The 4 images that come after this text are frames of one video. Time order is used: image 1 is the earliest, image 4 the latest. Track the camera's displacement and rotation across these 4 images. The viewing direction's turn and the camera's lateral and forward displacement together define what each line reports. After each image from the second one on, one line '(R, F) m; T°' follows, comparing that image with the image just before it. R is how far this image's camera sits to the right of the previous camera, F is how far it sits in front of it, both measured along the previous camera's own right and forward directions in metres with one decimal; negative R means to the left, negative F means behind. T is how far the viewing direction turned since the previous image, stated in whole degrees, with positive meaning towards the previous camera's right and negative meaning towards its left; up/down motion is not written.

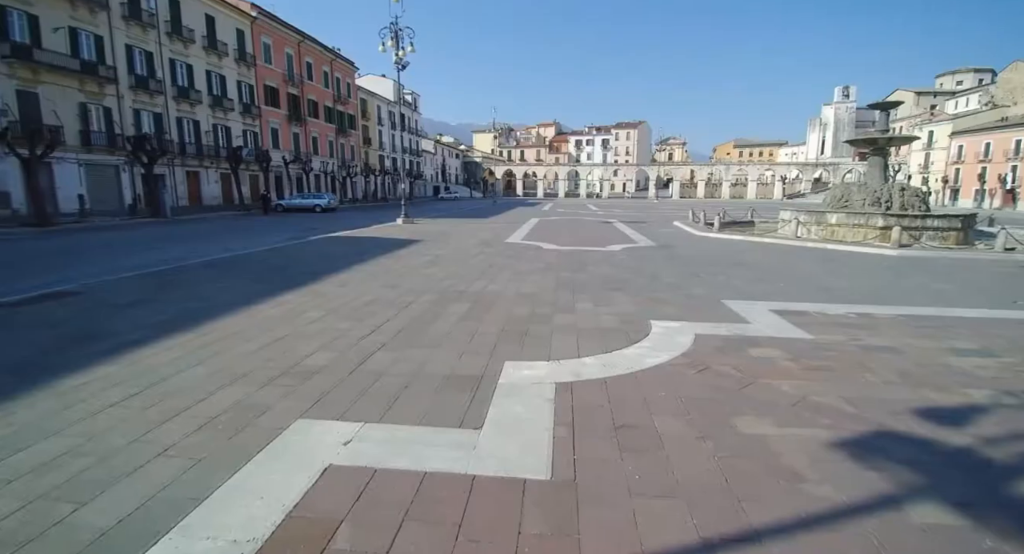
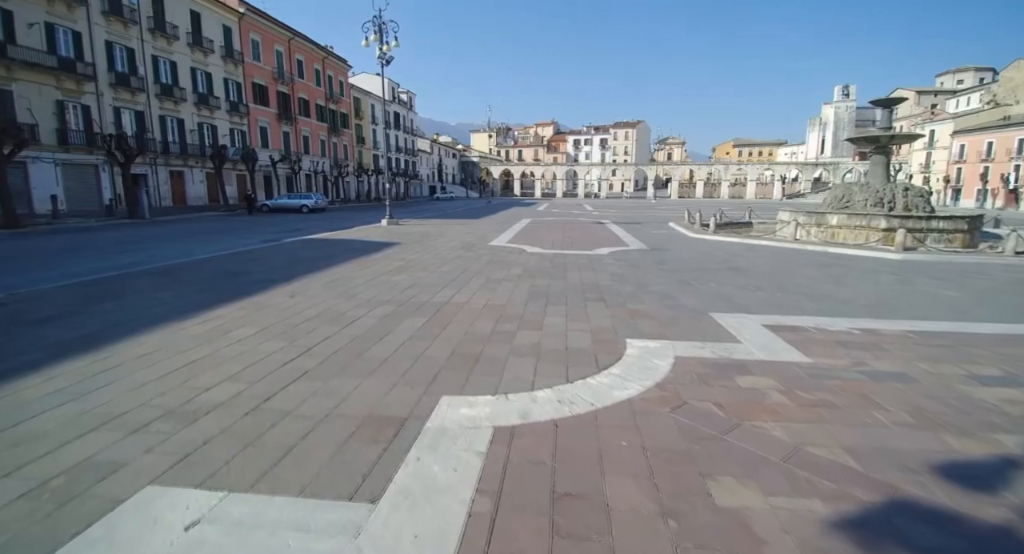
(+0.4, +0.7) m; 0°
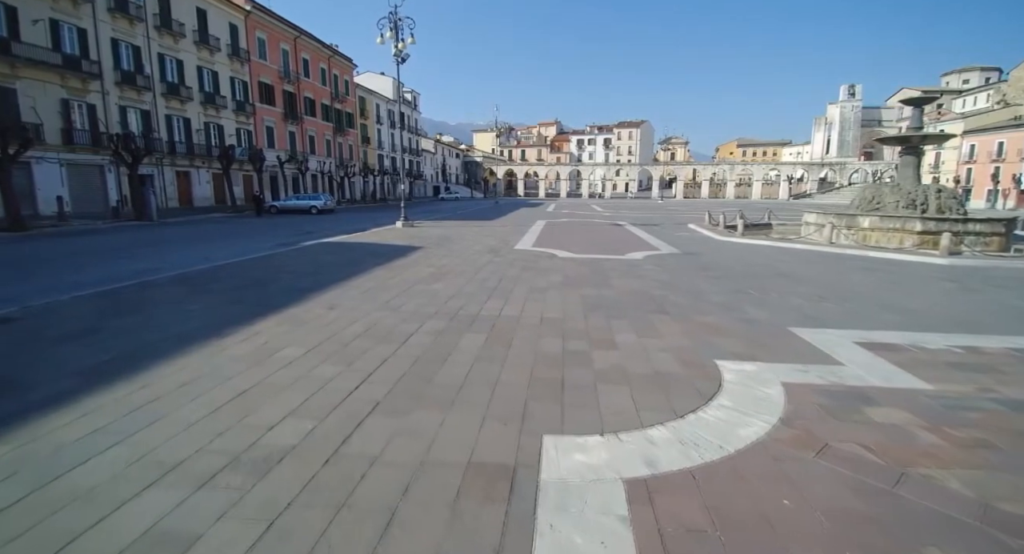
(-0.7, +0.5) m; 0°
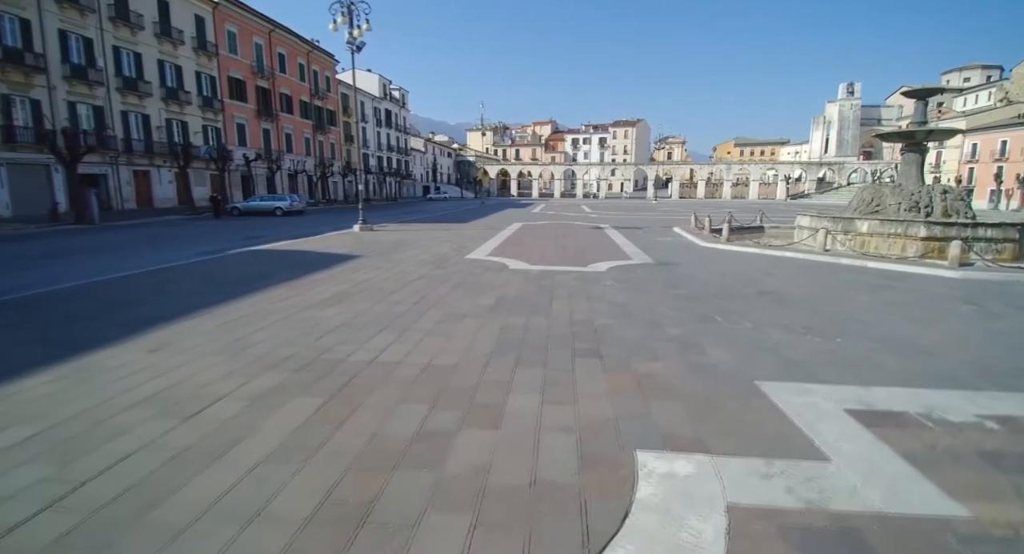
(+1.0, +1.6) m; 0°
